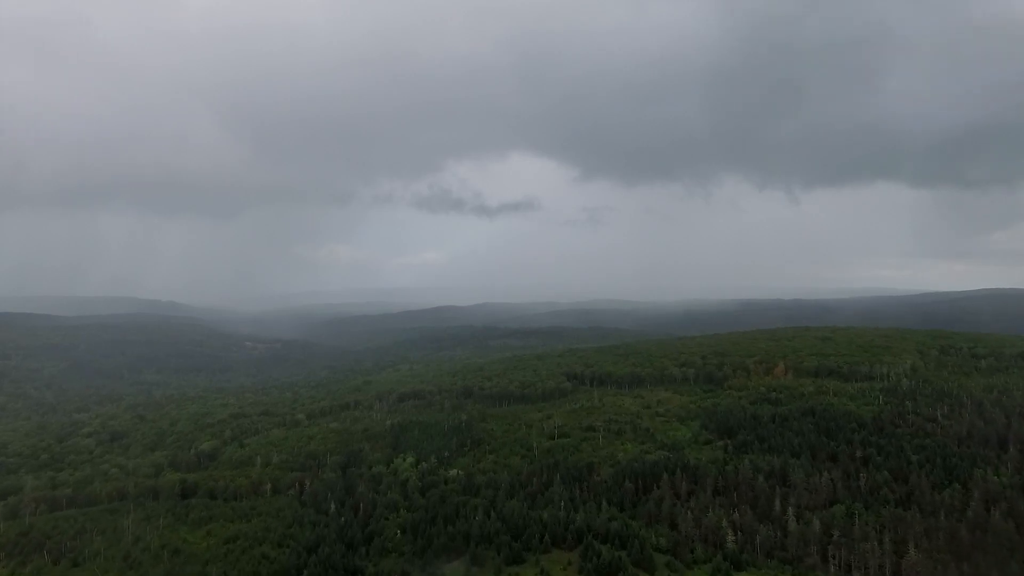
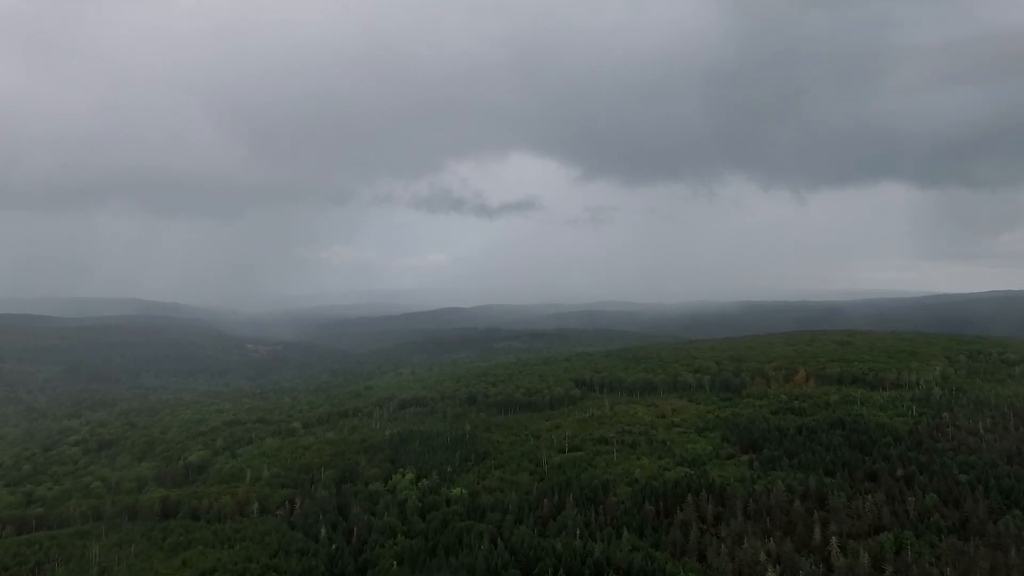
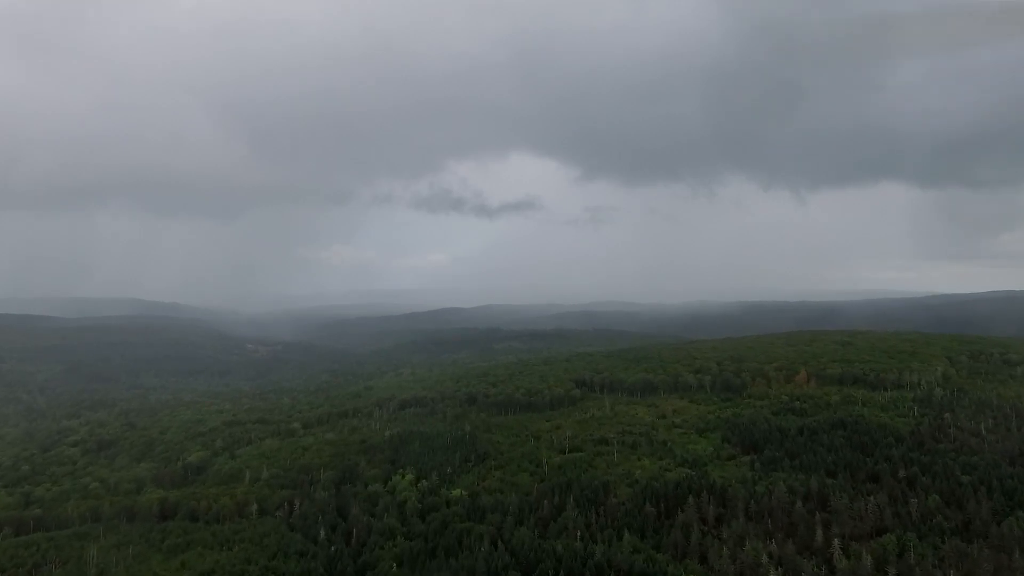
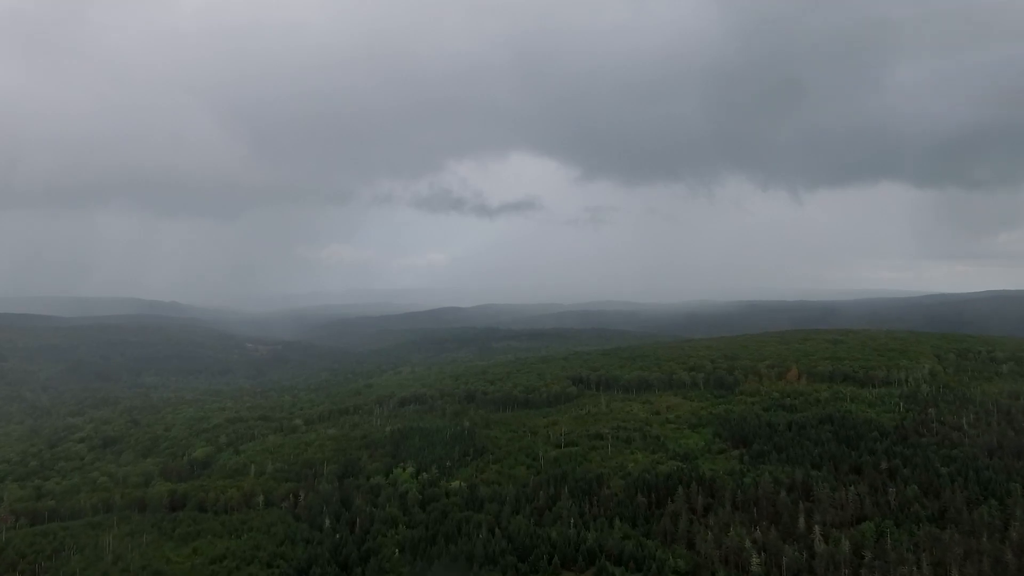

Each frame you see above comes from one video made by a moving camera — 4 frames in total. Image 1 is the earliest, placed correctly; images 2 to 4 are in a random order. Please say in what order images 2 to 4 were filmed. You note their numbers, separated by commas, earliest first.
4, 2, 3
